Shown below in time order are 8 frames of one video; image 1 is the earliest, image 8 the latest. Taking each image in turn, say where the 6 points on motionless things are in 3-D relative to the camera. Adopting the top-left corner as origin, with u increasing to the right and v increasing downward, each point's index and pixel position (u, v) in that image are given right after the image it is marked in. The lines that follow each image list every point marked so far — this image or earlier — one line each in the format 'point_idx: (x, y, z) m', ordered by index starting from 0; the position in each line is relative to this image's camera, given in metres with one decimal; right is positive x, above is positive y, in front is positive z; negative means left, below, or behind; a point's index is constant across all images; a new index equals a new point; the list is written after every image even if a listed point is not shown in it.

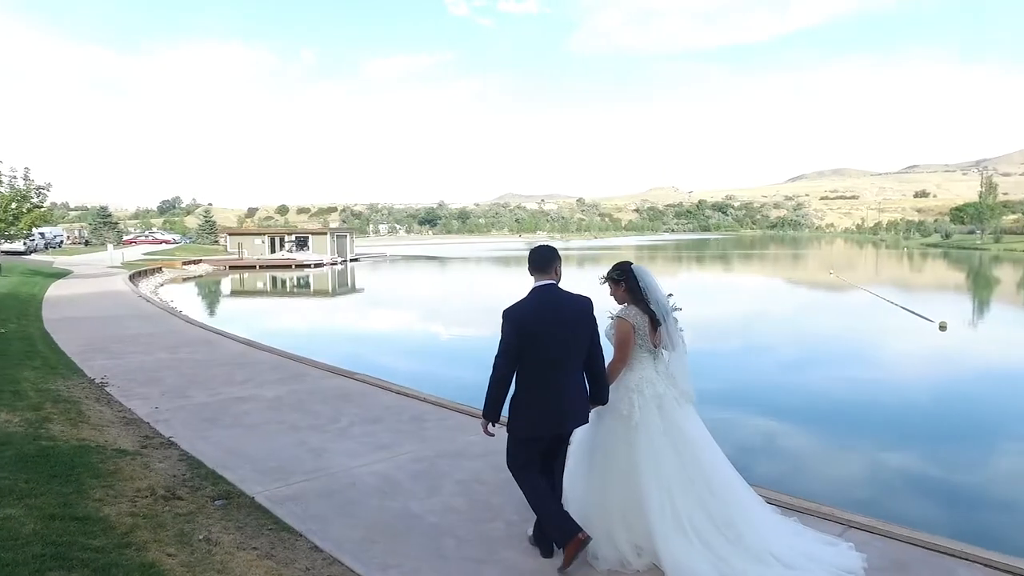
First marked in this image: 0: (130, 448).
0: (-2.2, -0.9, +3.5) m
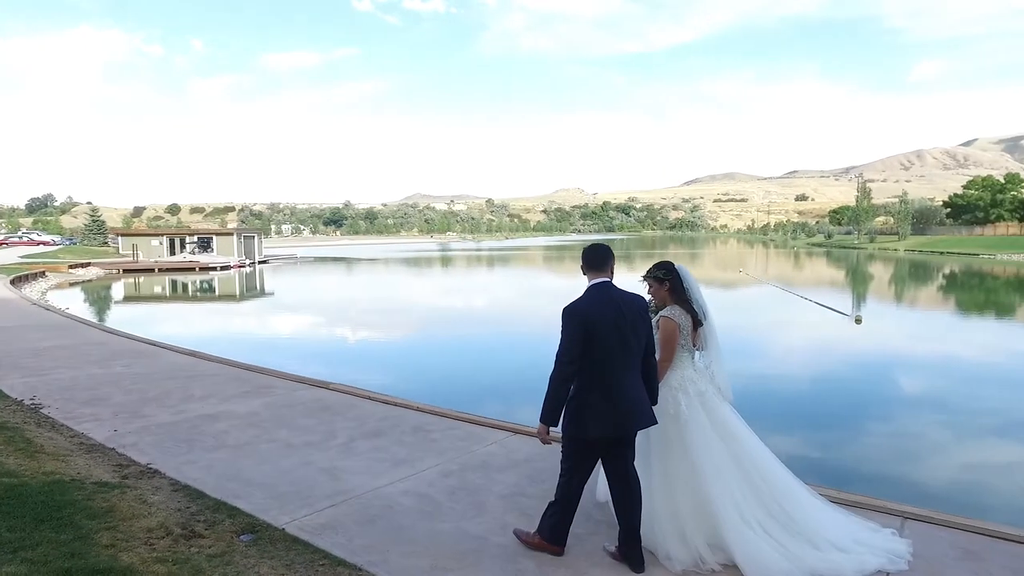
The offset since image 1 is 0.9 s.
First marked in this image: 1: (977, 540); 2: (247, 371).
0: (-2.0, -1.0, +3.0) m
1: (+2.0, -1.1, +2.6) m
2: (-2.6, -0.8, +5.9) m
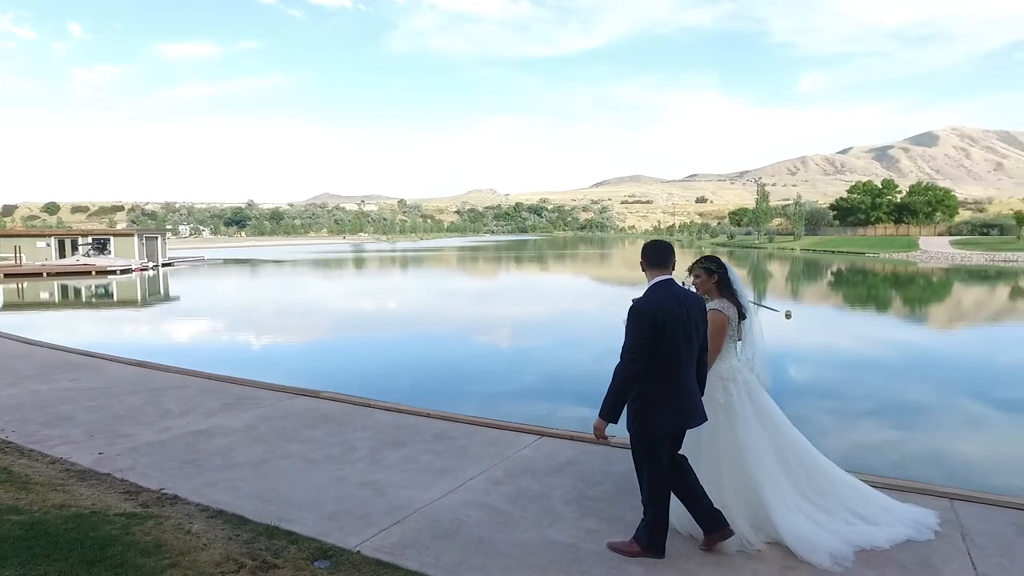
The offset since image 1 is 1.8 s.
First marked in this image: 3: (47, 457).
0: (-1.7, -1.0, +2.7) m
1: (+2.3, -1.0, +2.8) m
2: (-2.7, -0.8, +5.5) m
3: (-2.7, -1.0, +3.5) m
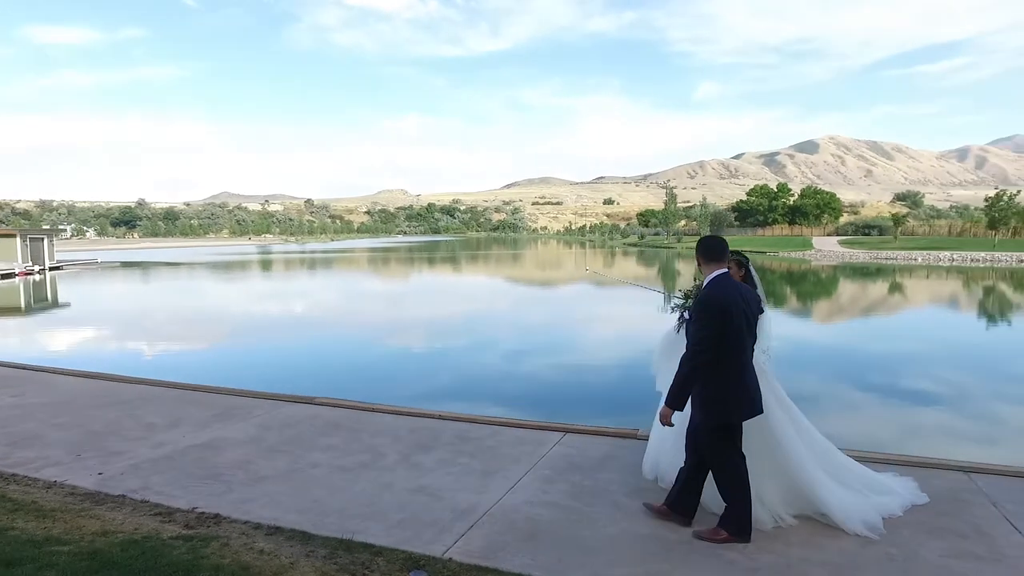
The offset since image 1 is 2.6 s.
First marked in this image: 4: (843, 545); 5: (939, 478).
0: (-1.3, -1.0, +2.5) m
1: (+2.6, -1.0, +3.1) m
2: (-2.7, -0.8, +5.1) m
3: (-2.4, -1.0, +3.1) m
4: (+1.3, -1.0, +2.5) m
5: (+2.3, -1.0, +3.3) m
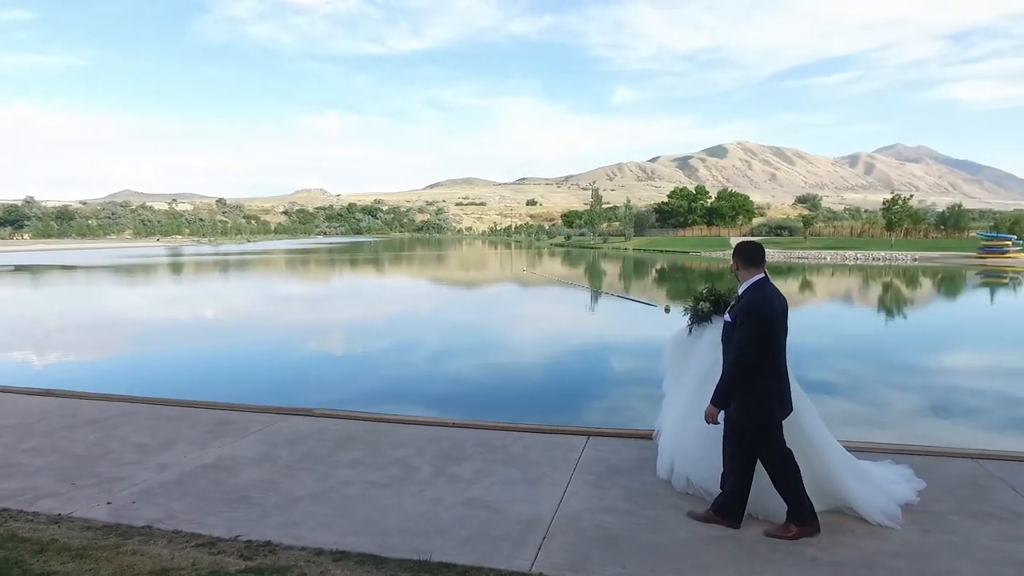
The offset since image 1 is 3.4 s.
0: (-1.0, -1.0, +2.3) m
1: (+2.8, -1.0, +3.4) m
2: (-2.7, -0.9, +4.7) m
3: (-2.1, -1.0, +2.8) m
4: (+1.7, -1.0, +2.6) m
5: (+2.5, -1.0, +3.6) m
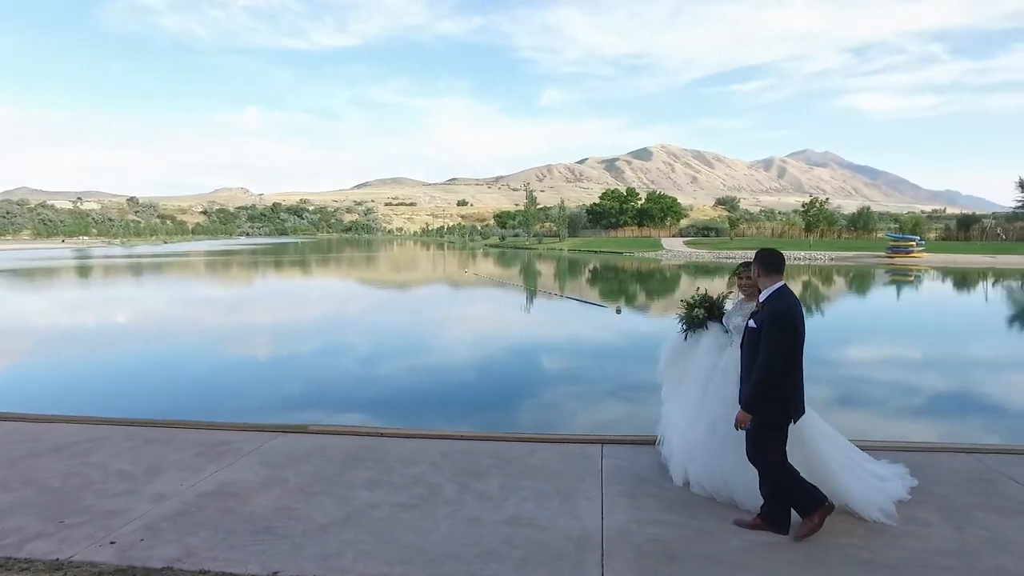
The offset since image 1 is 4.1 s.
0: (-0.7, -1.1, +2.1) m
1: (+3.0, -1.0, +3.6) m
2: (-2.7, -1.0, +4.3) m
3: (-1.9, -1.1, +2.5) m
4: (+1.9, -1.1, +2.7) m
5: (+2.6, -1.0, +3.8) m
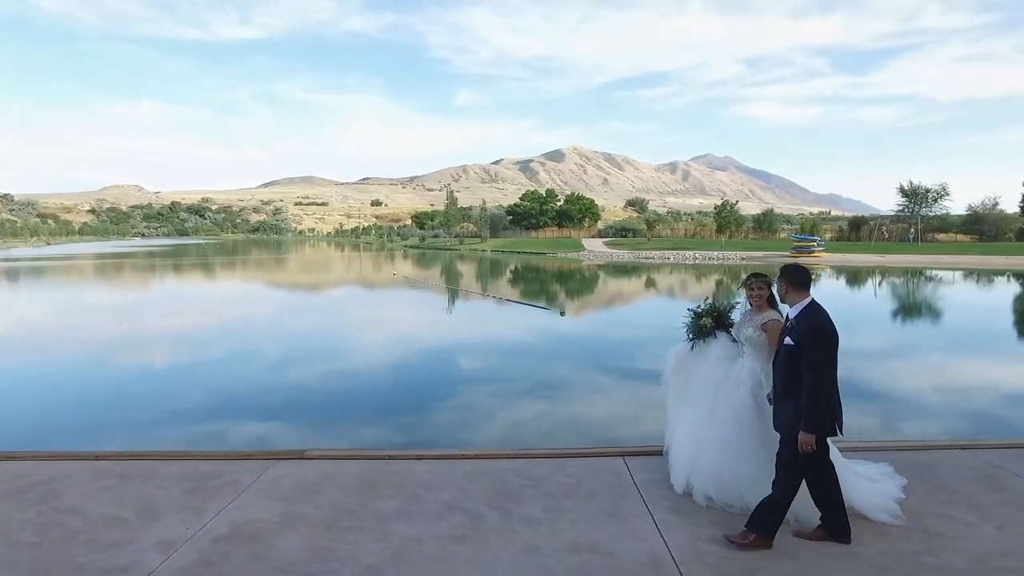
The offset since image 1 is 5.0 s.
0: (-0.3, -1.1, +1.8) m
1: (+3.1, -1.0, +3.8) m
2: (-2.6, -1.1, +3.8) m
3: (-1.6, -1.2, +2.1) m
4: (+2.2, -1.1, +2.8) m
5: (+2.7, -1.0, +4.0) m
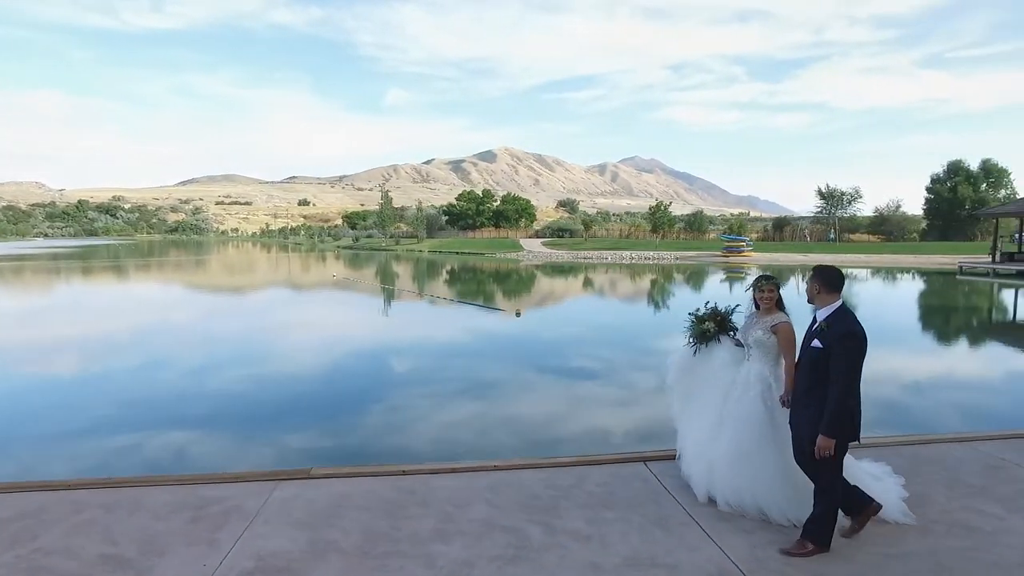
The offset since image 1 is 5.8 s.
0: (0.0, -1.2, +1.7) m
1: (+3.2, -1.0, +4.0) m
2: (-2.4, -1.1, +3.4) m
3: (-1.3, -1.2, +1.8) m
4: (+2.4, -1.1, +2.9) m
5: (+2.8, -1.0, +4.1) m
